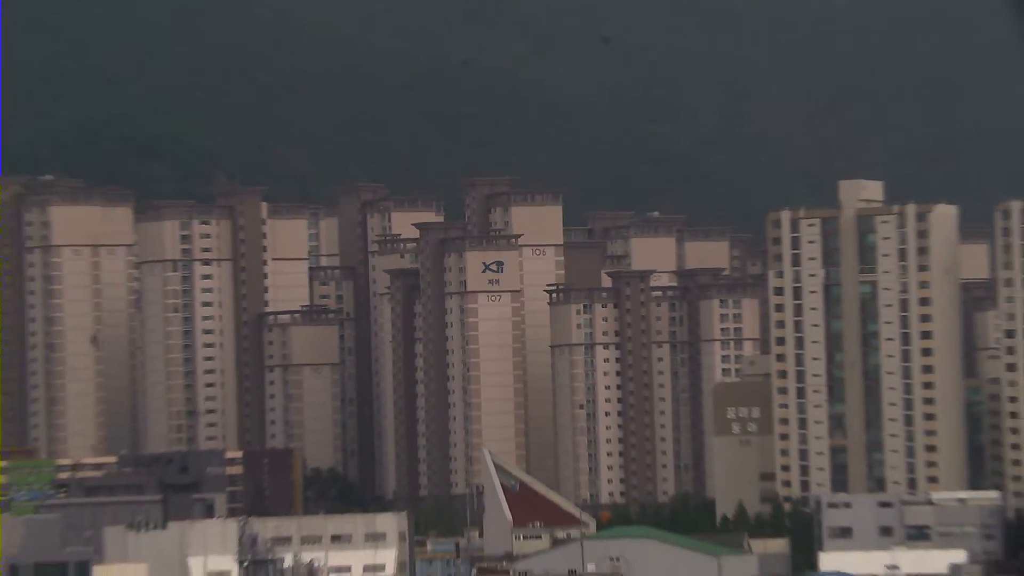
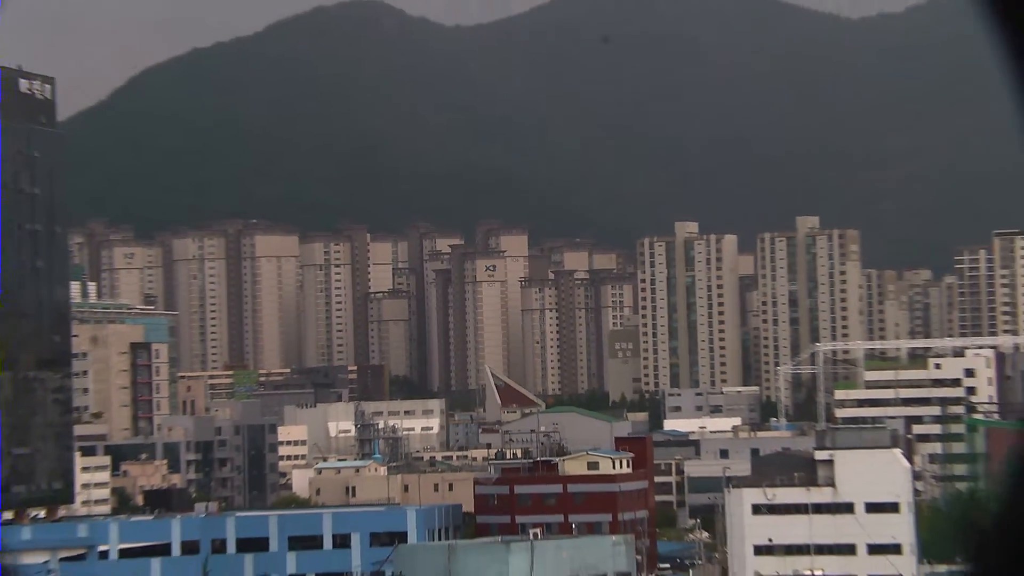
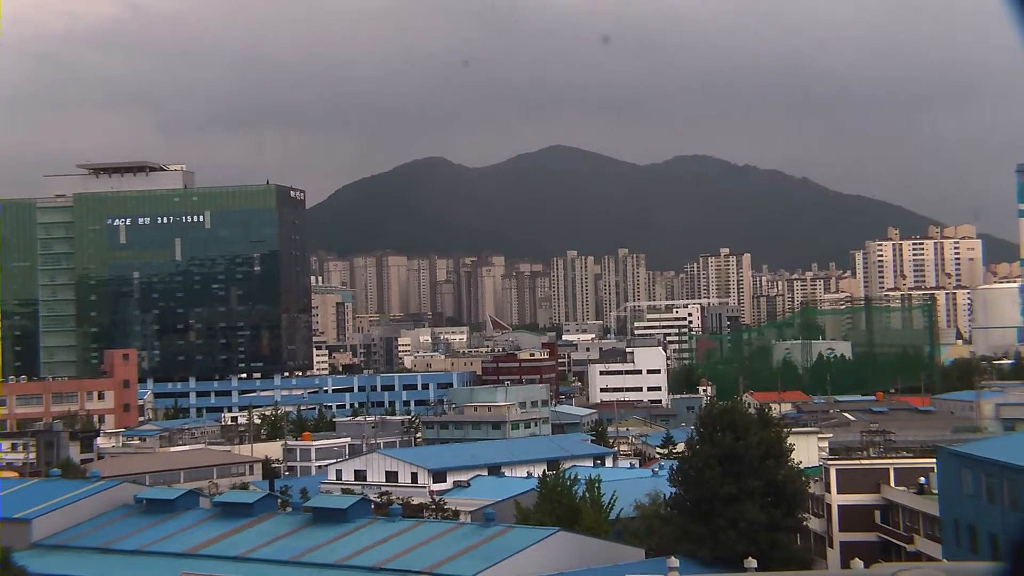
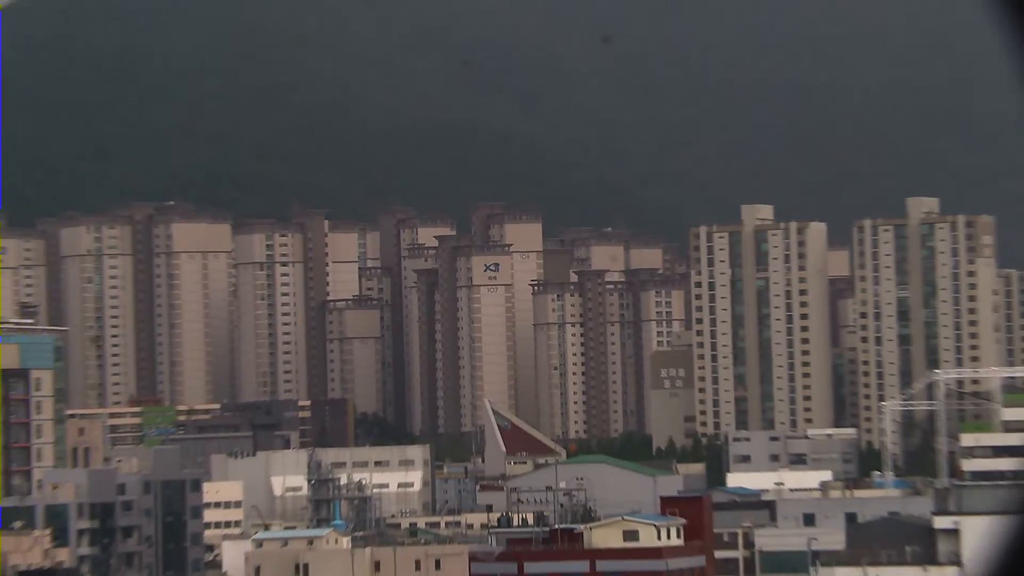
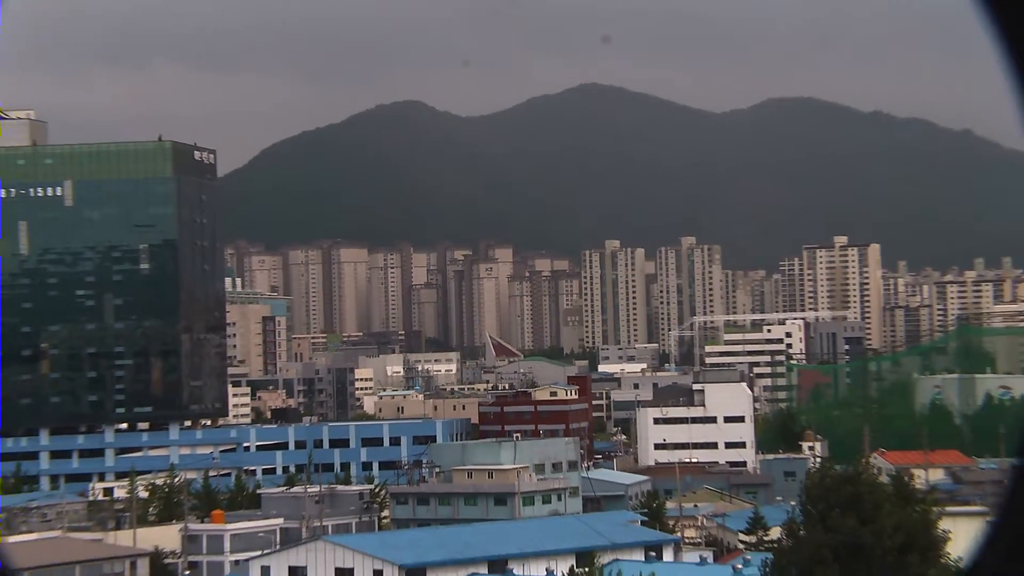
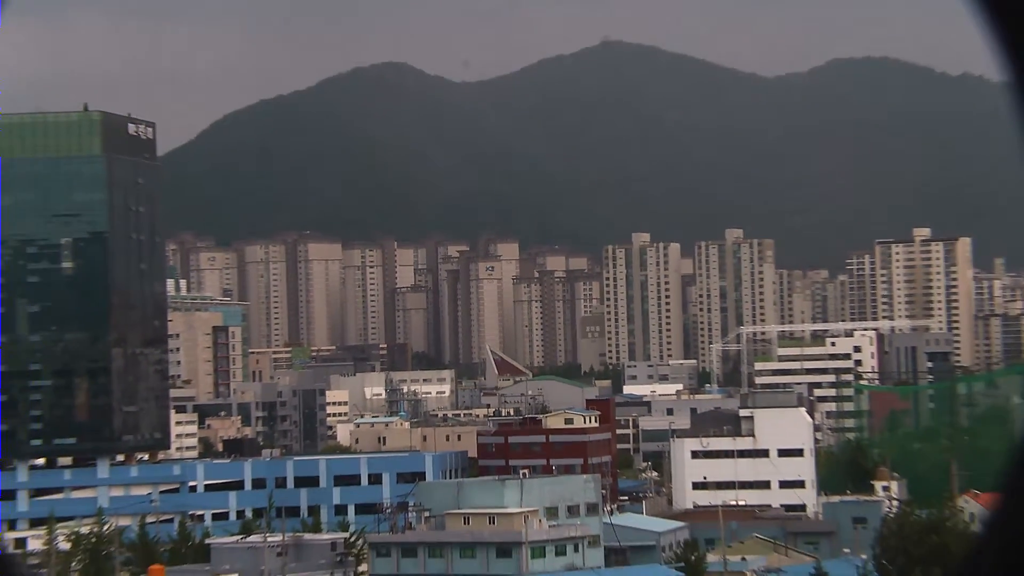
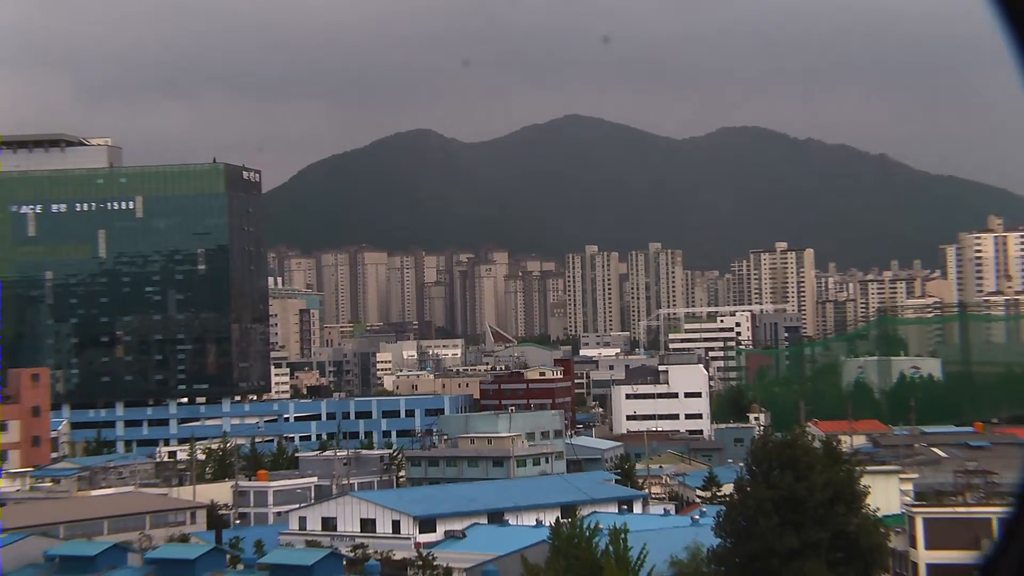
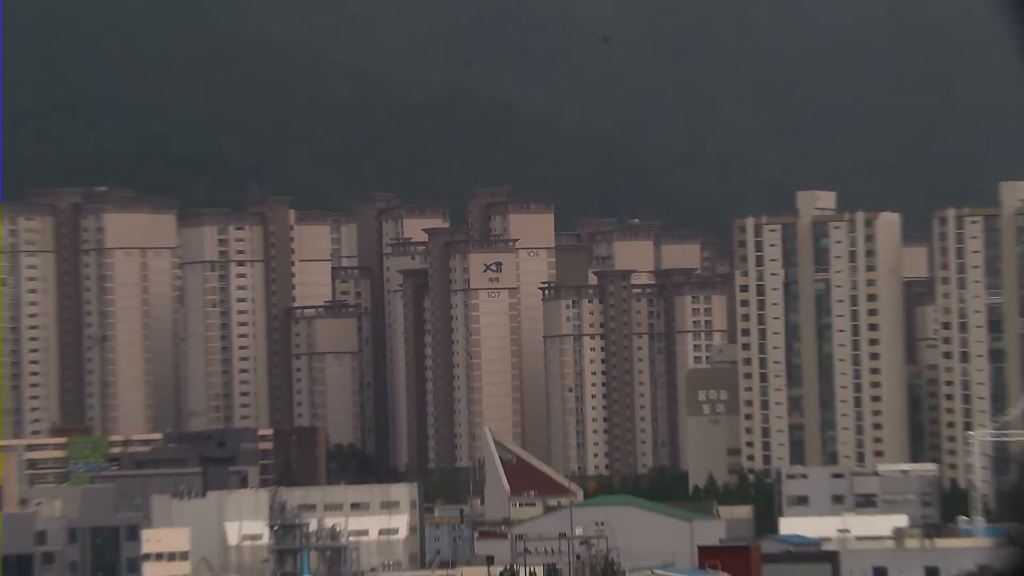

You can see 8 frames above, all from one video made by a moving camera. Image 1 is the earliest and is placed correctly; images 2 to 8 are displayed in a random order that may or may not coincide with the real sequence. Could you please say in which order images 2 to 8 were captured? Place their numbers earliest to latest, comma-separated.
8, 4, 2, 6, 5, 7, 3
